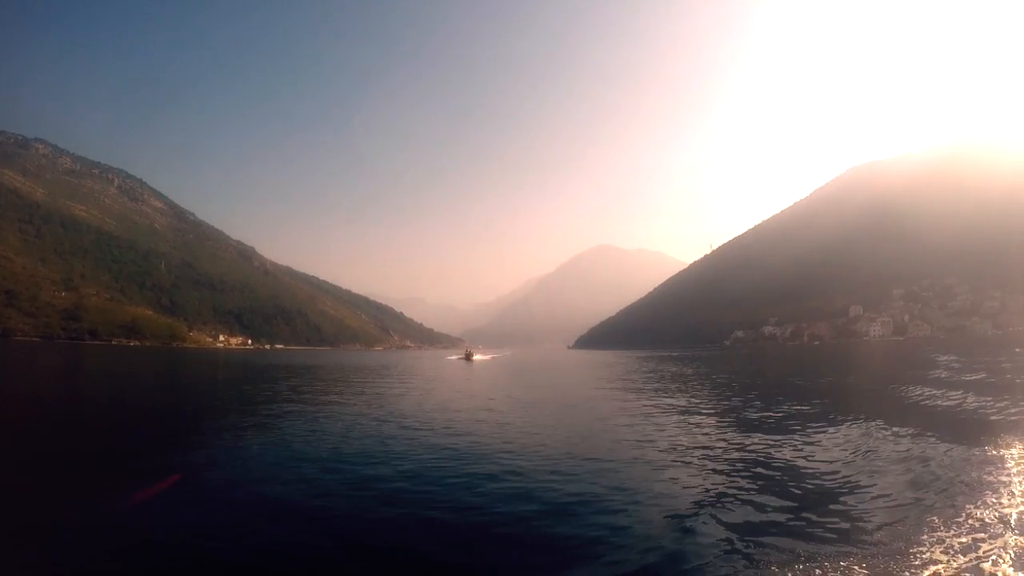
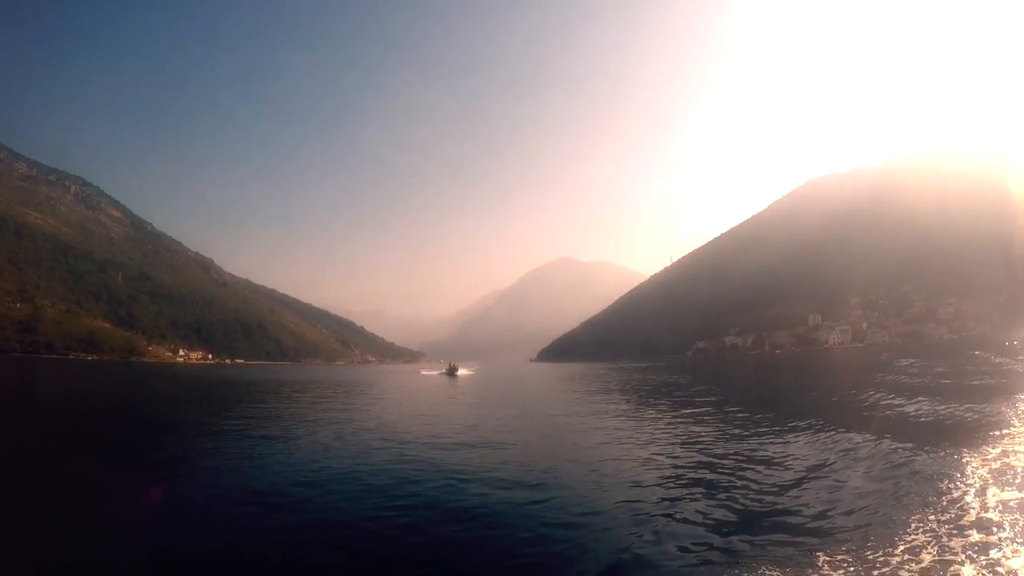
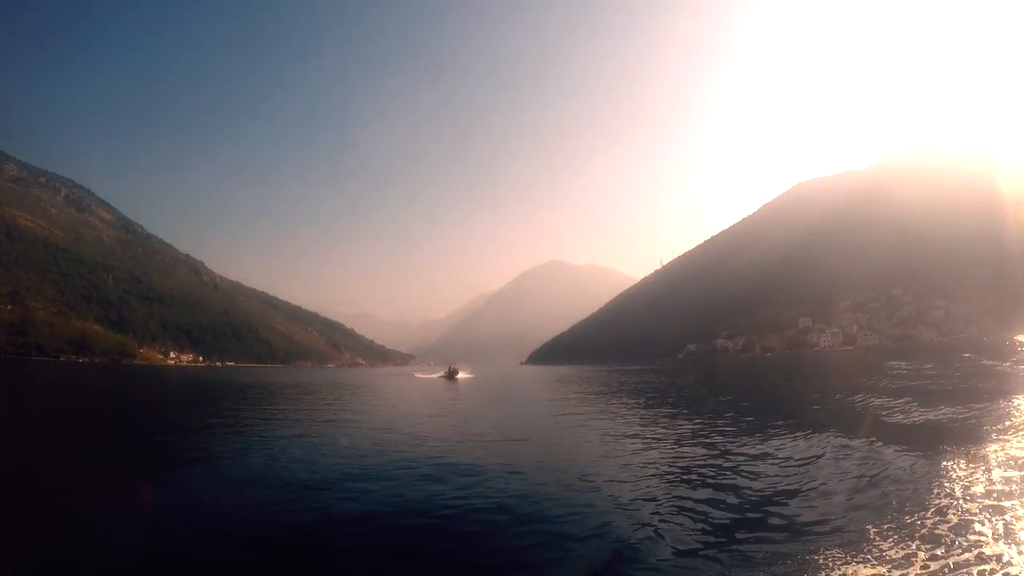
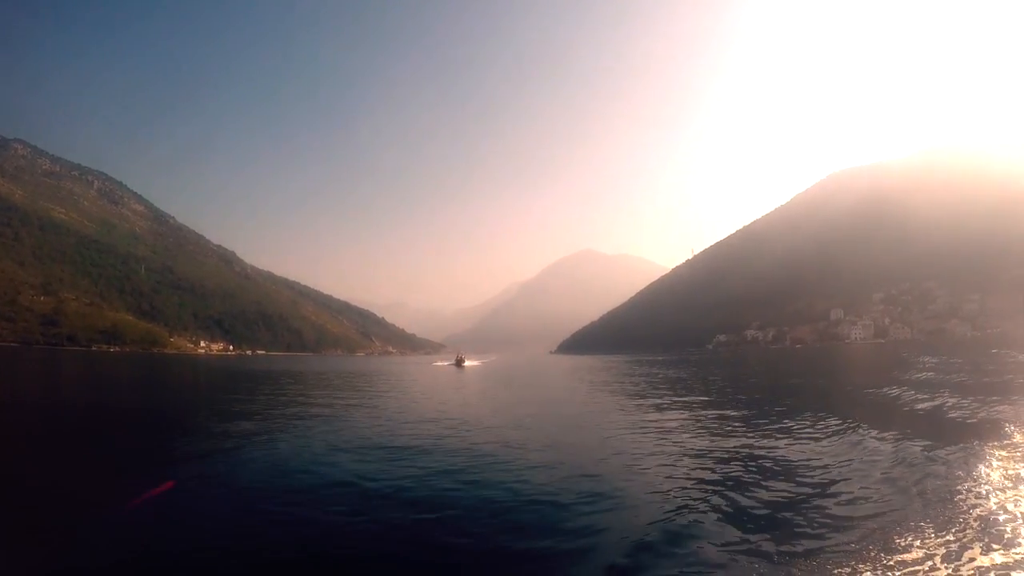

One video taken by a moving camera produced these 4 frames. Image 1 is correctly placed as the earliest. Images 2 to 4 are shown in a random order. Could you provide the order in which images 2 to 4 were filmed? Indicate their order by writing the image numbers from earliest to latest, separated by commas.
4, 2, 3
